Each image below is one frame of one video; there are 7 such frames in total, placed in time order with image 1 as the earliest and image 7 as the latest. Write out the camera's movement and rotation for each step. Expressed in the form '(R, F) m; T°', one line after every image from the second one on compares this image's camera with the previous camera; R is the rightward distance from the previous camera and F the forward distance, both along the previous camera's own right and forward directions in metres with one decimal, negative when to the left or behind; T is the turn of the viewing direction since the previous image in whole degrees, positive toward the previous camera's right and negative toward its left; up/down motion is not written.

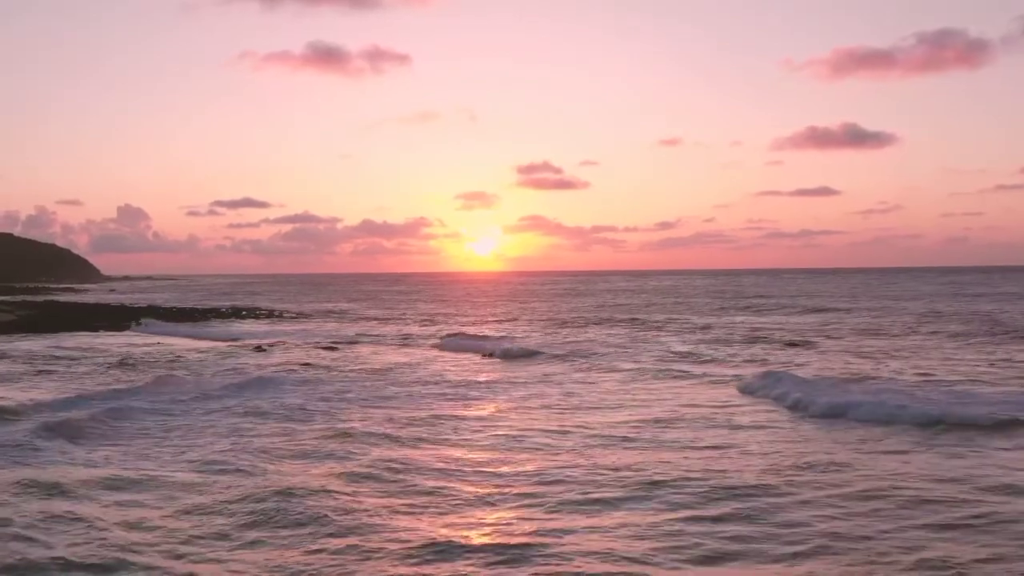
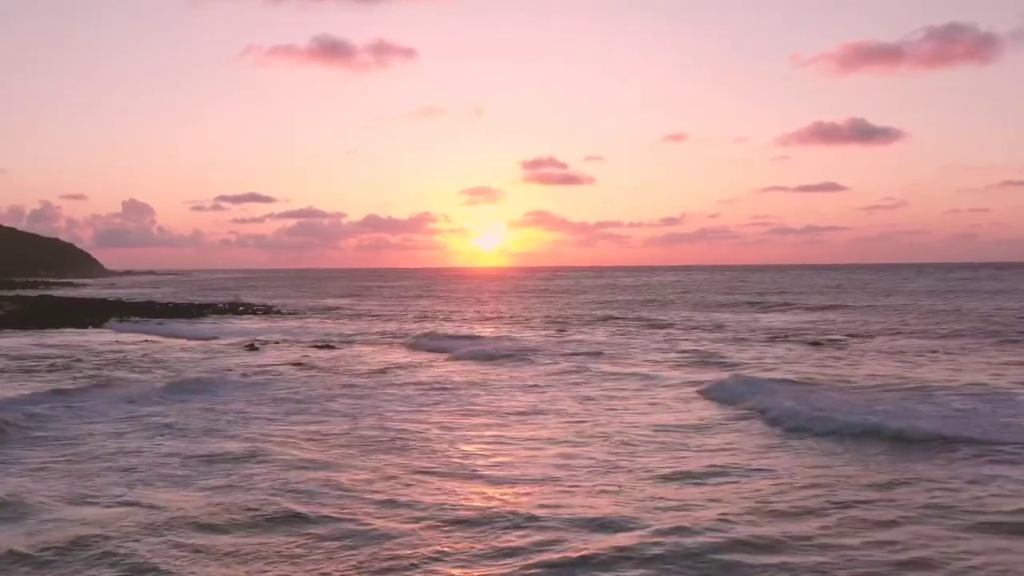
(0.0, +1.9) m; 0°
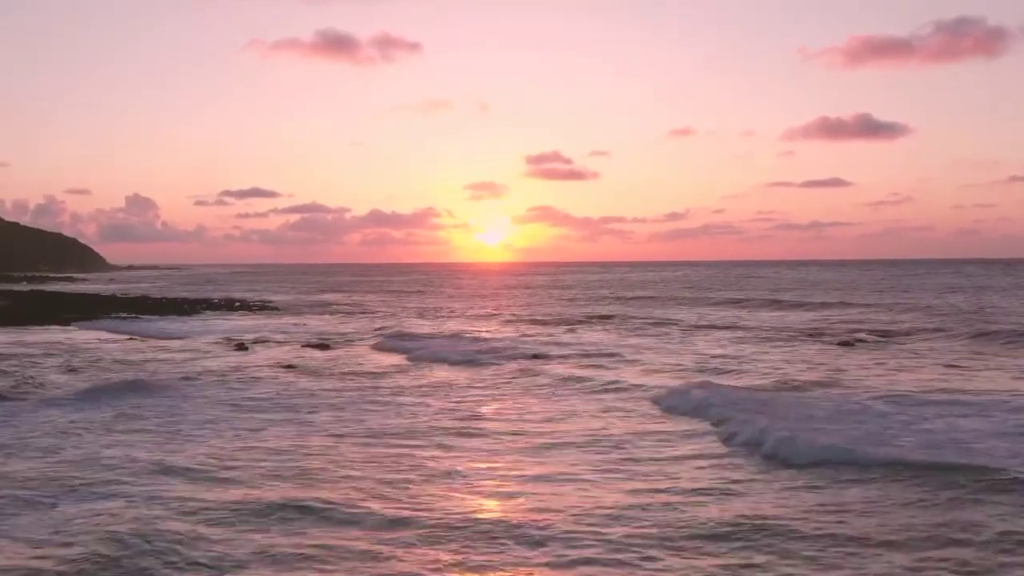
(-0.1, +2.2) m; 0°
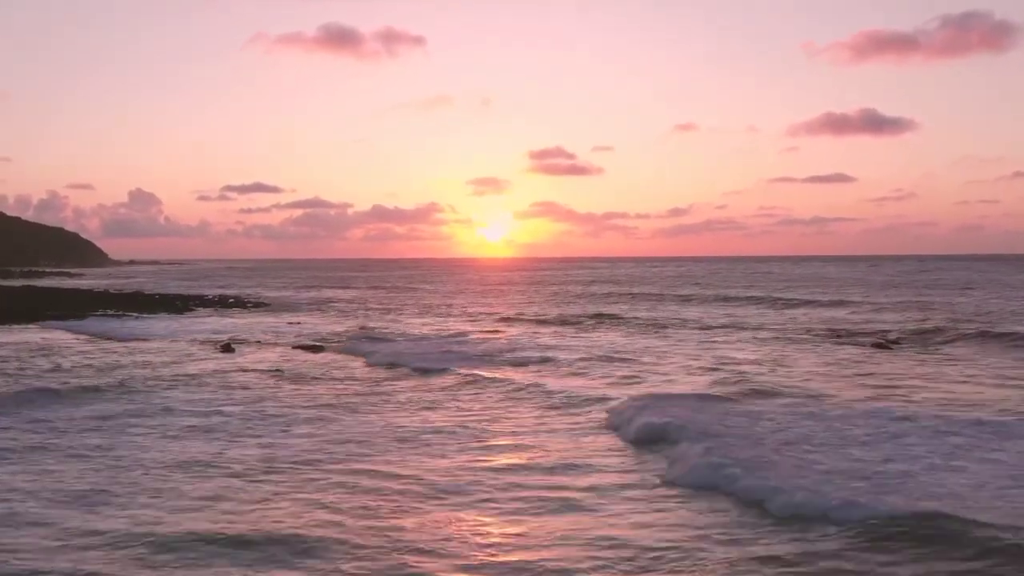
(-0.1, +2.2) m; 0°
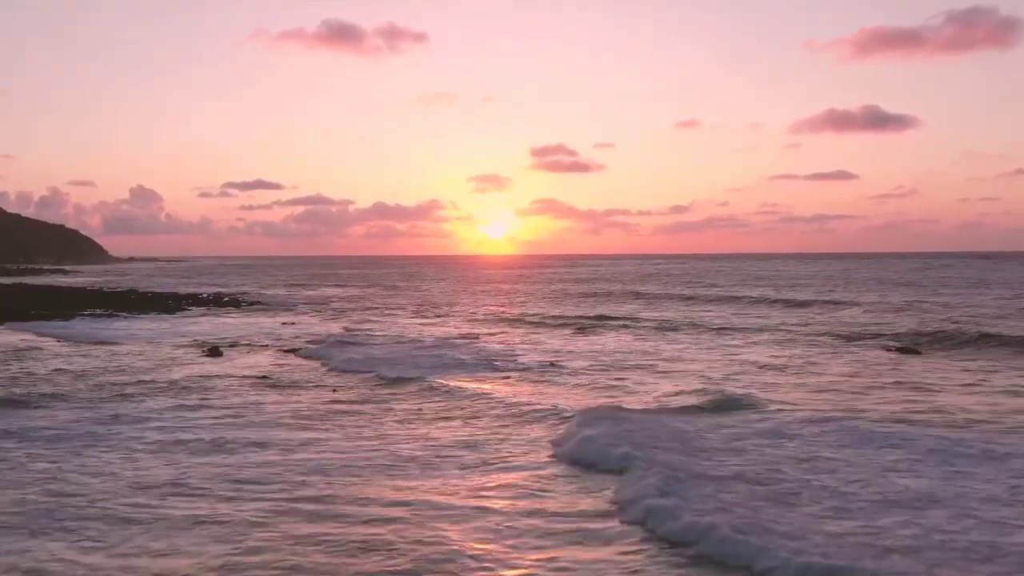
(-0.1, +1.7) m; 0°
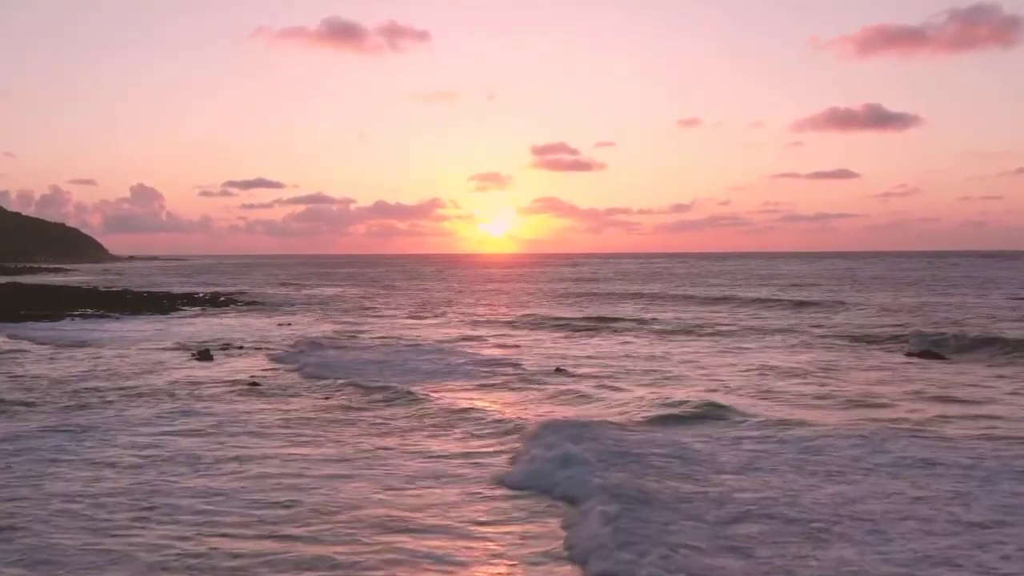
(0.0, +1.2) m; 0°
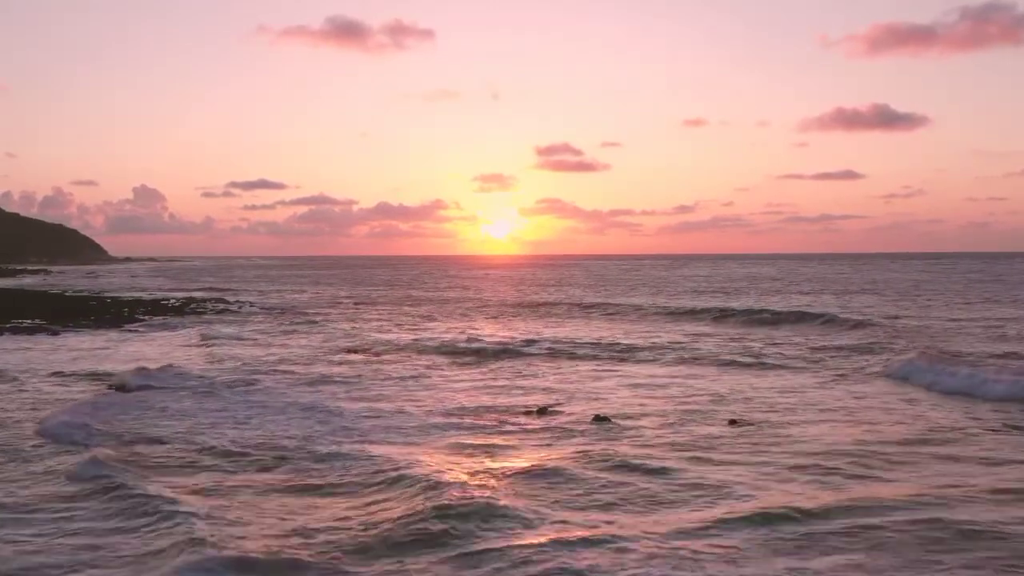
(-0.2, +6.1) m; 0°
